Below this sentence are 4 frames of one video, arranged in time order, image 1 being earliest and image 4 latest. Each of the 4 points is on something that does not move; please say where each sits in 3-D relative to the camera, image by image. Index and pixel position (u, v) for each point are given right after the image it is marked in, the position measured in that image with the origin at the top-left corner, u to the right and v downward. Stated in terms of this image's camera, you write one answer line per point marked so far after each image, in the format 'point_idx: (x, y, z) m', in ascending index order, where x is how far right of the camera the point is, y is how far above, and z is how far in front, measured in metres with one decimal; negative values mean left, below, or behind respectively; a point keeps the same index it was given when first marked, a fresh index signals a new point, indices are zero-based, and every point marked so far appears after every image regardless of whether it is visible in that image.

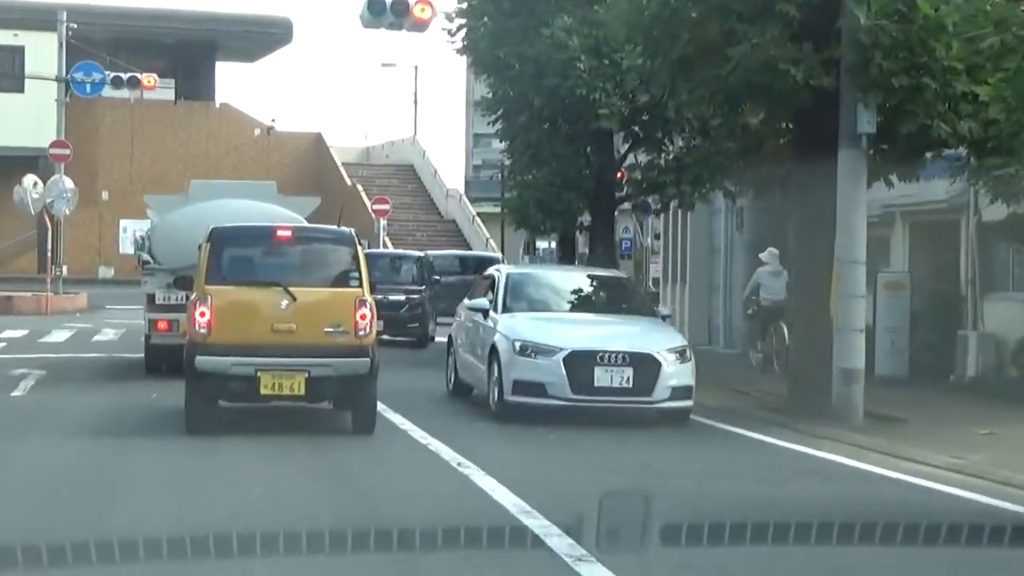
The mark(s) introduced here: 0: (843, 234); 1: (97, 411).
0: (+3.4, +0.6, +14.5) m
1: (-4.6, -1.4, +15.6) m
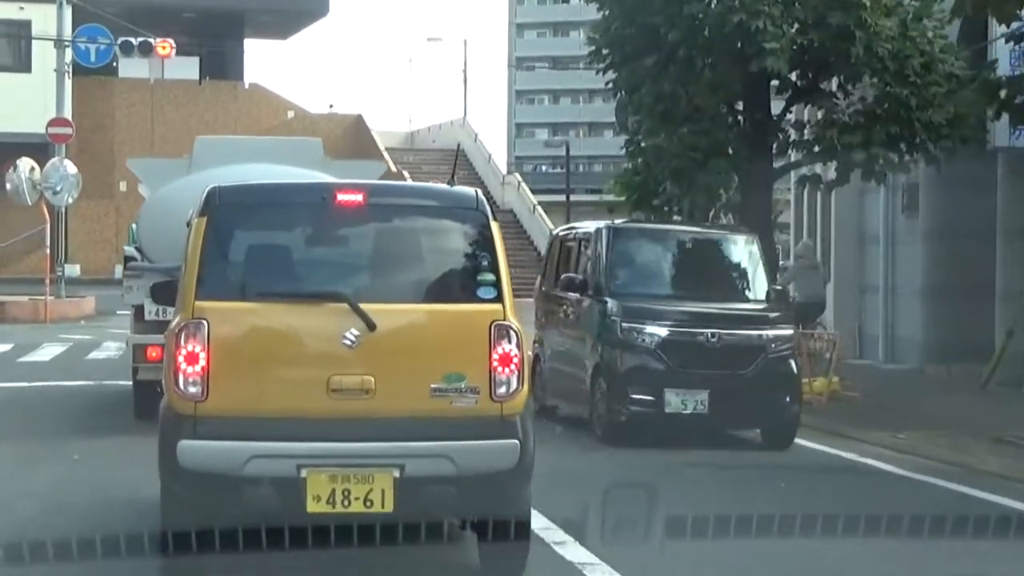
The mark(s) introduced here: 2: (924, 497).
0: (+4.7, +0.5, +8.5) m
1: (-3.2, -1.5, +9.7) m
2: (+3.2, -1.6, +11.1) m
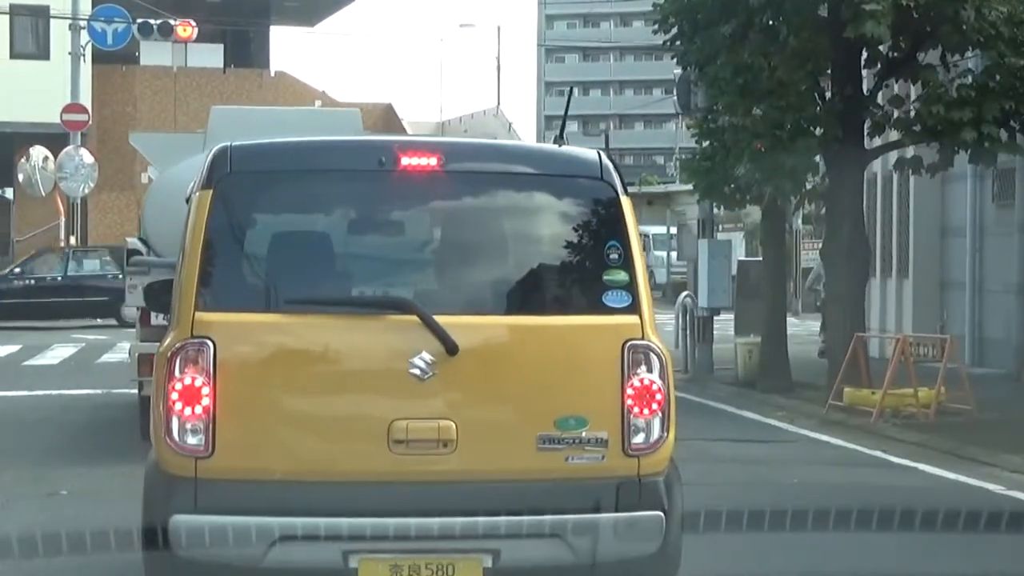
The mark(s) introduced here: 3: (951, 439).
0: (+5.1, +0.5, +6.5) m
1: (-2.7, -1.5, +7.8) m
2: (+3.8, -1.6, +9.1) m
3: (+4.0, -1.4, +12.9) m
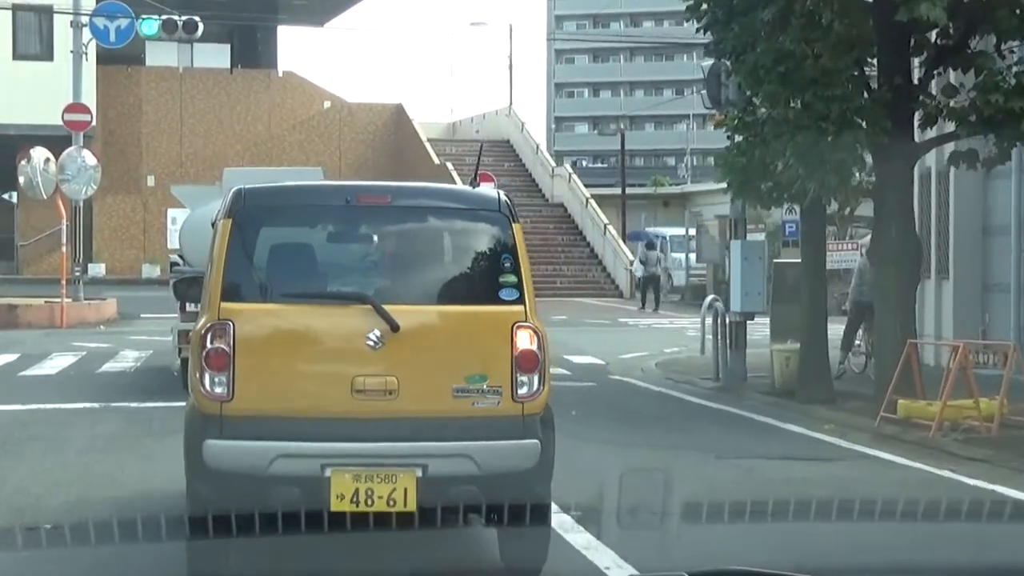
0: (+5.4, +0.5, +5.4) m
1: (-2.5, -1.6, +6.8) m
2: (+4.0, -1.7, +8.1) m
3: (+4.3, -1.4, +11.8) m
